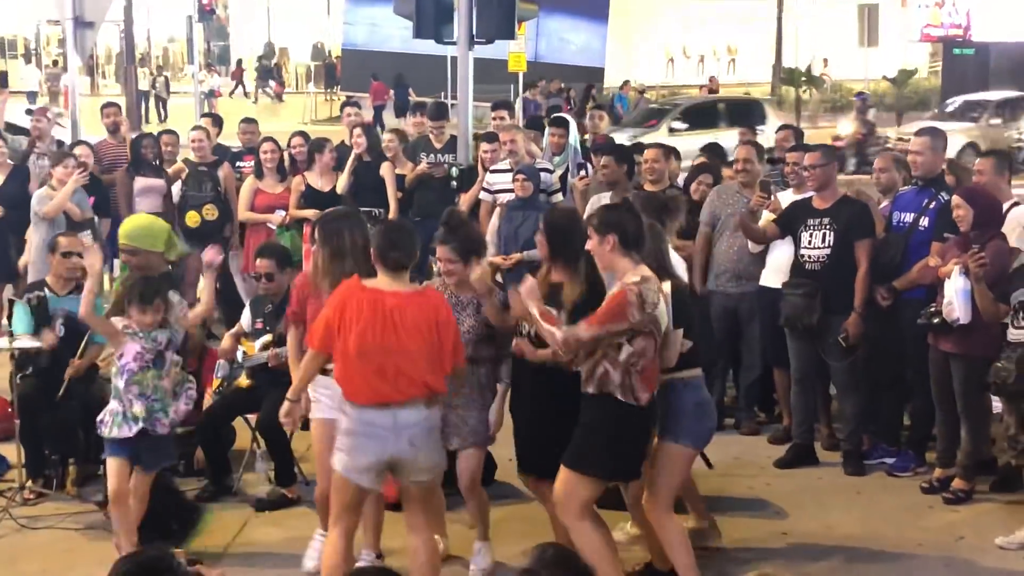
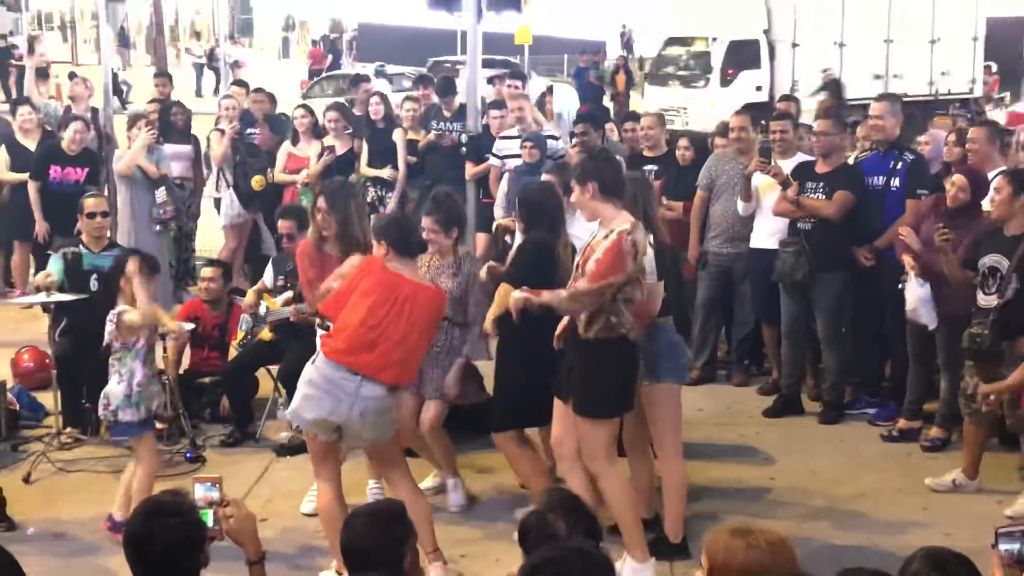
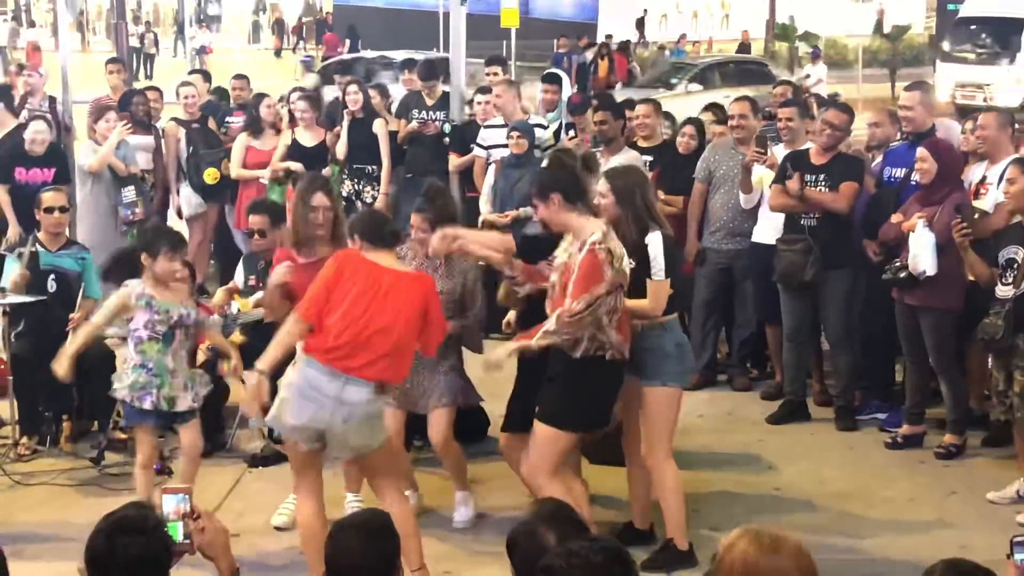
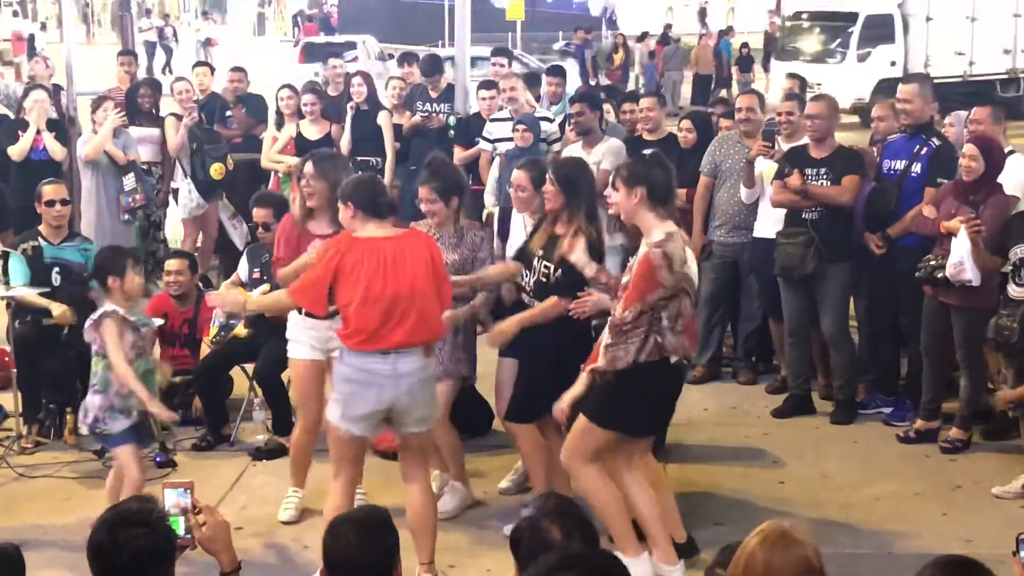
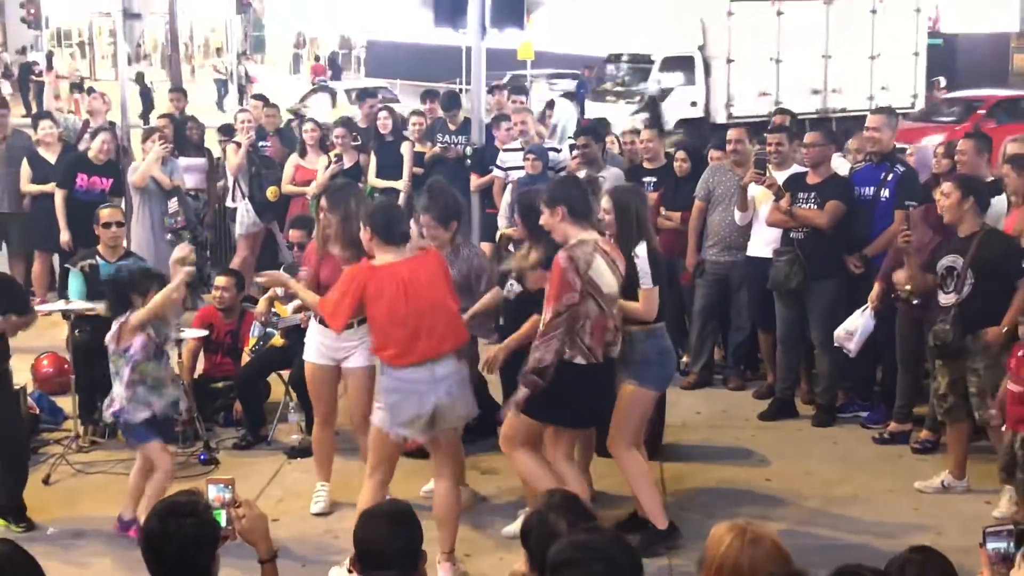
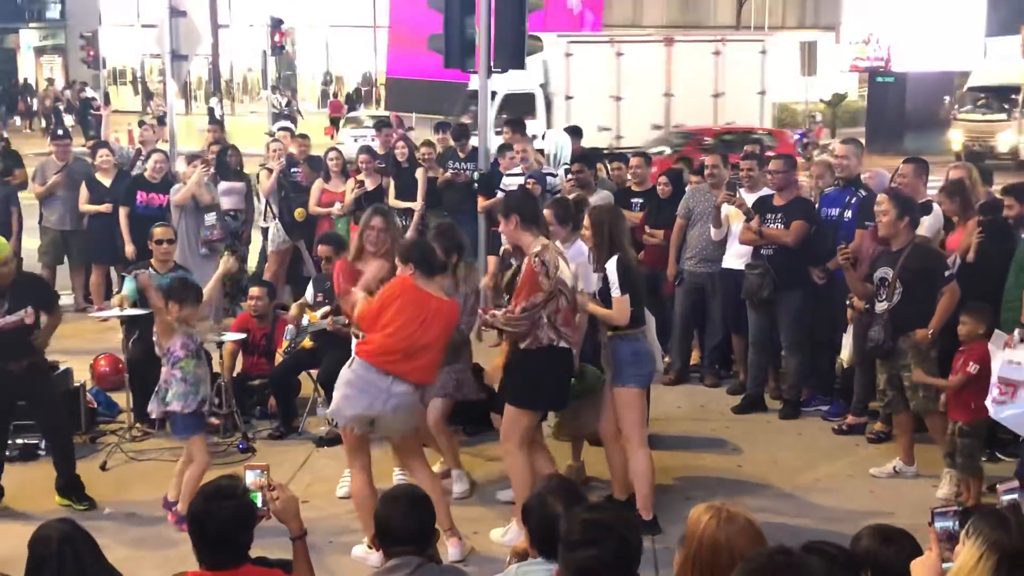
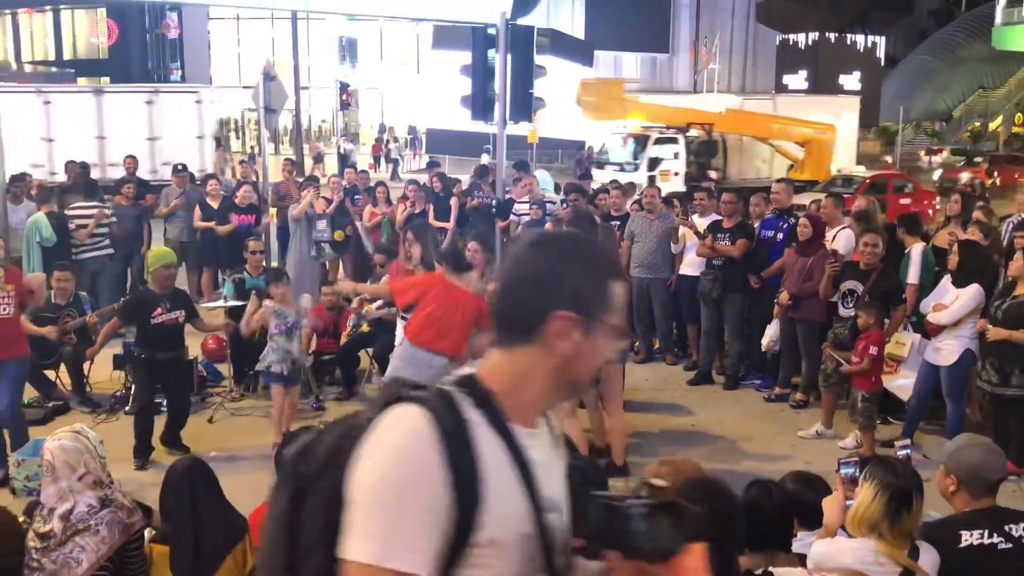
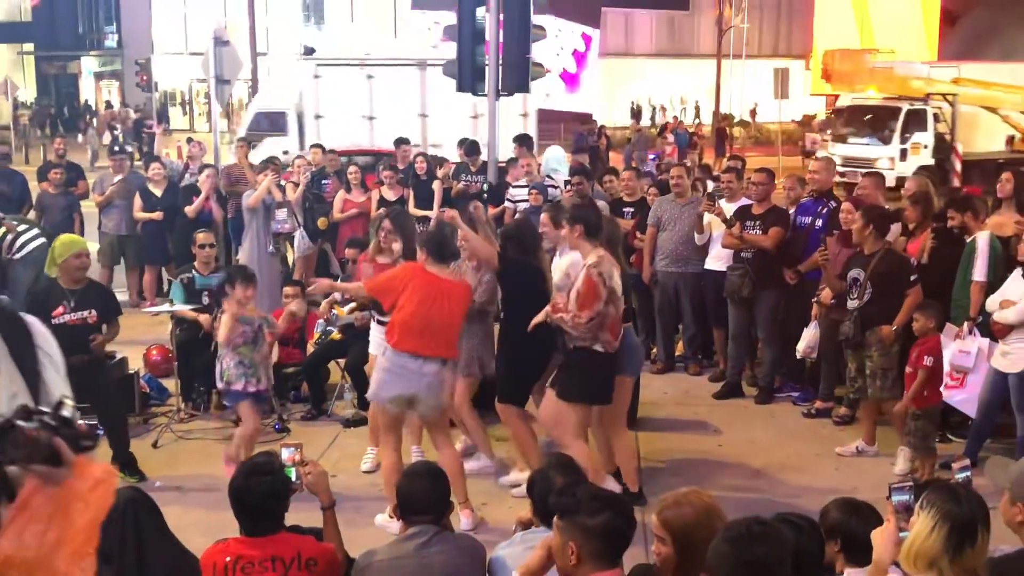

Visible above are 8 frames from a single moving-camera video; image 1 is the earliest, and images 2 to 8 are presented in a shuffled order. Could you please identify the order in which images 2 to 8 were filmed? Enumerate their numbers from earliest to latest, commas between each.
3, 4, 2, 5, 6, 8, 7
